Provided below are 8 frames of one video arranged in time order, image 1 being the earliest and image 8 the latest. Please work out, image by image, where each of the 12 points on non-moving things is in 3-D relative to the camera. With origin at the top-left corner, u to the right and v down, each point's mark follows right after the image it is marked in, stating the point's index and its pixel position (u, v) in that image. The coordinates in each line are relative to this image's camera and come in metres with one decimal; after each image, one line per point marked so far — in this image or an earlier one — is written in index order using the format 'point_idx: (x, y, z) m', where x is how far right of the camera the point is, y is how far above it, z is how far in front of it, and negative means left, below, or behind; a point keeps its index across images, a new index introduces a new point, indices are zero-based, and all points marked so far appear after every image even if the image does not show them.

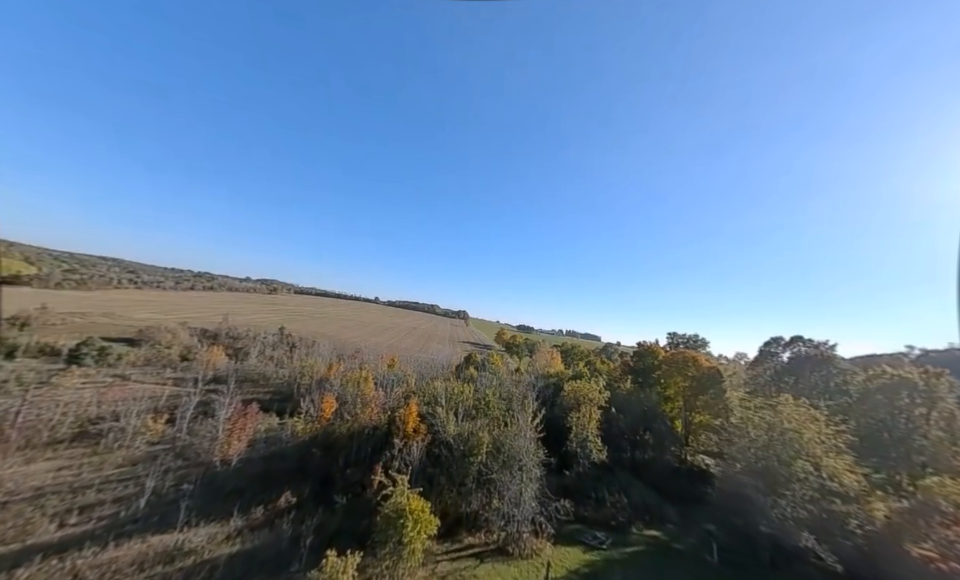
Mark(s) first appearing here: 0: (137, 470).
0: (-17.0, -8.9, +15.4) m
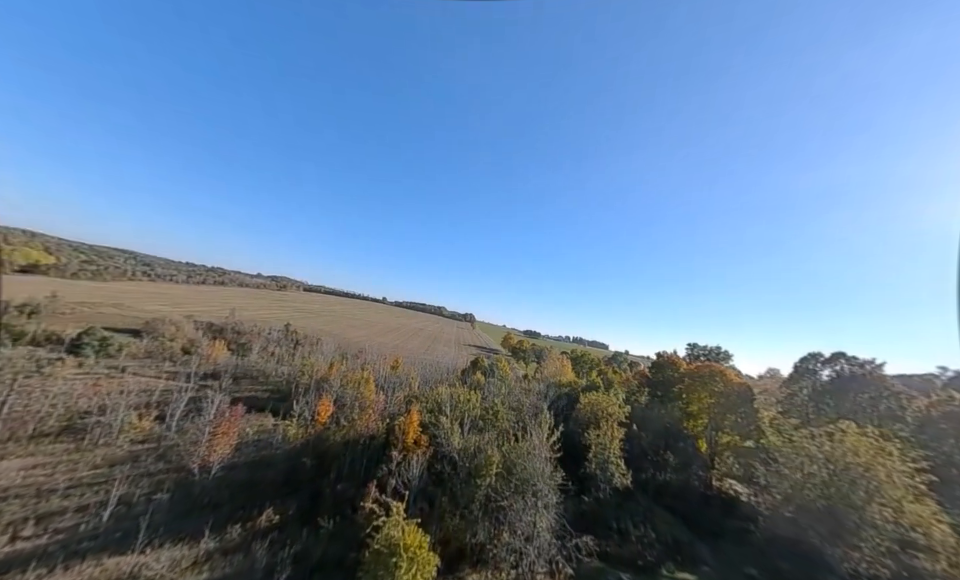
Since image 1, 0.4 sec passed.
0: (-16.7, -8.3, +14.2) m
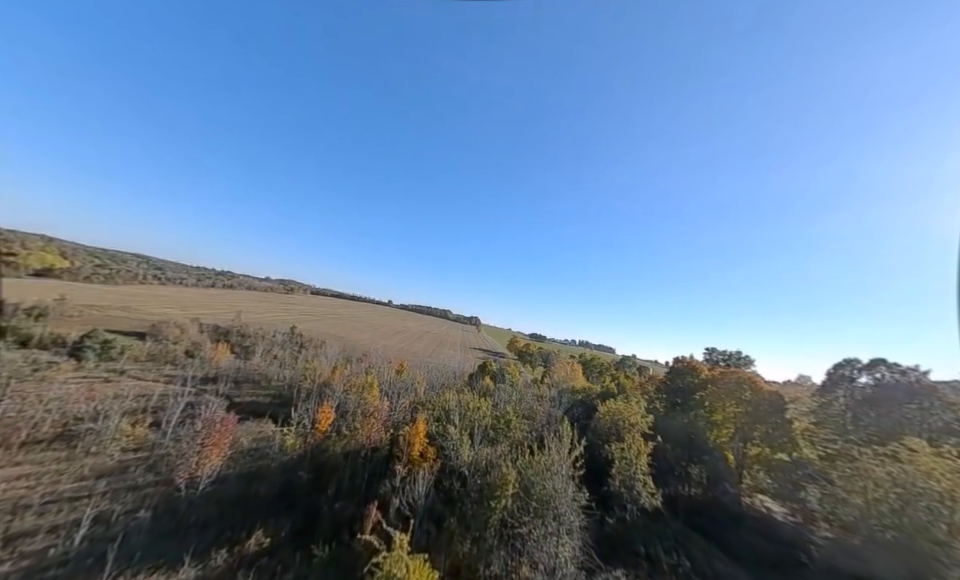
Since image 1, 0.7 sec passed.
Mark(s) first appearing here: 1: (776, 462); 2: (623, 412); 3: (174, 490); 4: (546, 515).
0: (-16.2, -8.3, +13.2) m
1: (+17.8, -10.4, +18.8) m
2: (+7.3, -6.3, +16.0) m
3: (-12.1, -7.9, +12.4) m
4: (+2.1, -7.0, +9.7) m
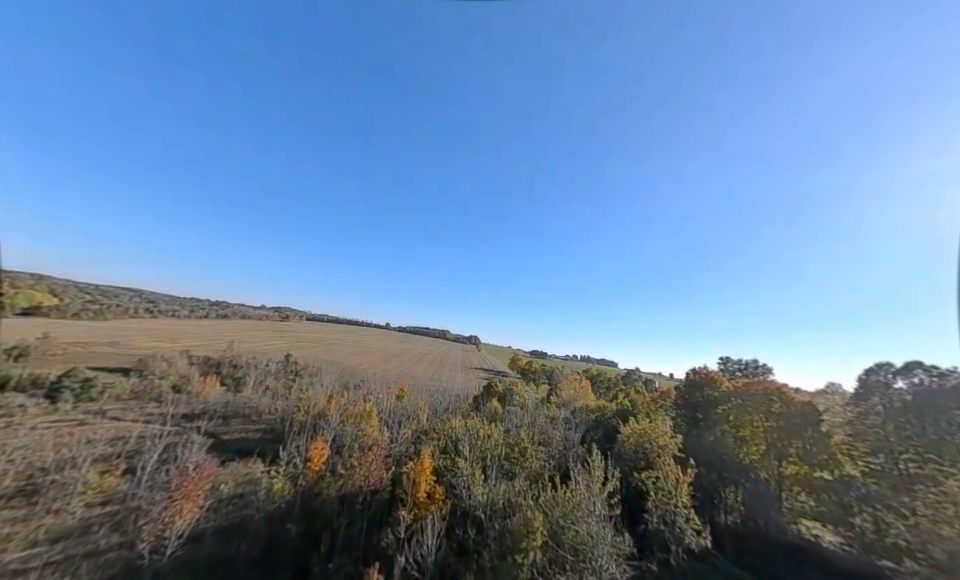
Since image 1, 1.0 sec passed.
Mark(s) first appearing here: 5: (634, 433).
0: (-15.5, -9.5, +11.2) m
1: (+18.4, -10.4, +17.1) m
2: (+7.8, -6.7, +14.4) m
3: (-11.5, -8.9, +10.5) m
4: (+2.7, -7.2, +8.1) m
5: (+7.4, -7.0, +15.1) m
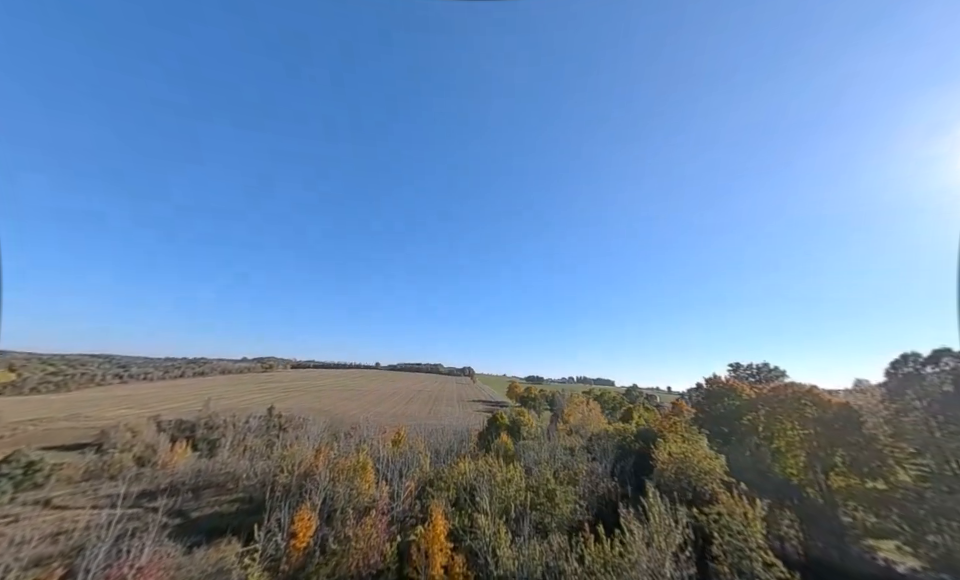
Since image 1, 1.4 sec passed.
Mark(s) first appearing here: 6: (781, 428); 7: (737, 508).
0: (-14.4, -11.3, +8.0) m
1: (+19.3, -9.6, +15.3) m
2: (+8.5, -6.7, +12.5) m
3: (-10.3, -10.2, +7.6) m
4: (+3.6, -7.0, +5.9) m
5: (+8.1, -7.0, +13.2) m
6: (+17.9, -7.9, +18.5) m
7: (+8.0, -6.7, +10.0) m
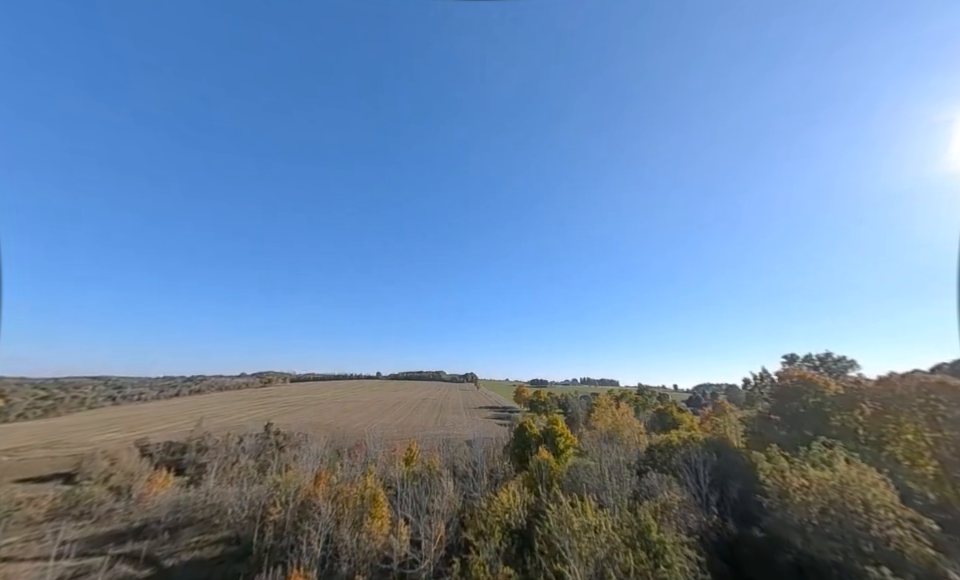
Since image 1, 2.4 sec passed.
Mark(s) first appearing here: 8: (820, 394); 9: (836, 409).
0: (-12.3, -10.8, +4.0) m
1: (+21.2, -7.8, +11.6) m
2: (+10.3, -5.3, +8.8) m
3: (-8.4, -9.5, +3.6) m
4: (+5.5, -5.7, +2.1) m
5: (+9.9, -5.7, +9.4) m
6: (+19.7, -6.3, +14.8) m
7: (+9.8, -5.3, +6.2) m
8: (+20.2, -5.8, +18.8) m
9: (+19.7, -6.3, +17.5) m
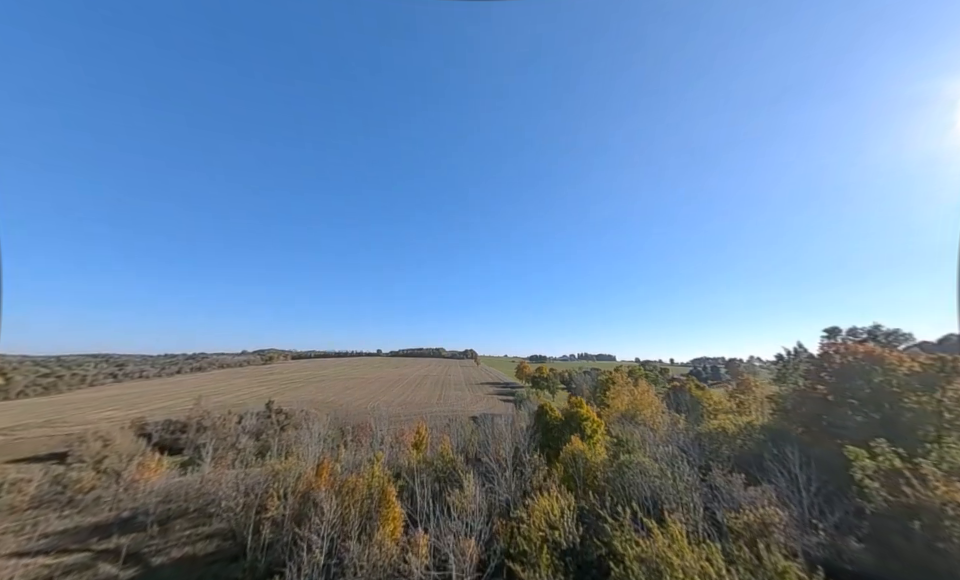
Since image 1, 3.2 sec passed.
0: (-11.1, -10.1, +1.9) m
1: (+22.3, -6.5, +9.4) m
2: (+11.4, -4.2, +6.3) m
3: (-7.1, -8.9, +1.4) m
4: (+6.7, -5.2, -0.3) m
5: (+11.1, -4.6, +7.0) m
6: (+20.8, -4.8, +12.4) m
7: (+11.0, -4.5, +3.8) m
8: (+21.3, -4.0, +16.4) m
9: (+20.9, -4.6, +15.1) m
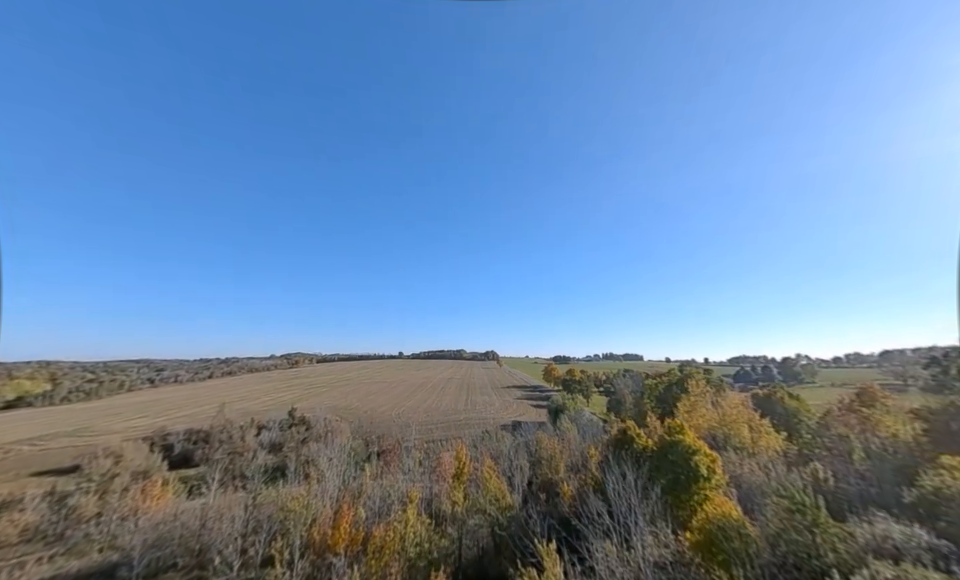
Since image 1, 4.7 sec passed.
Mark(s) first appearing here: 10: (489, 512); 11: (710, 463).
0: (-9.0, -9.7, -2.6) m
1: (+24.8, -5.3, +2.9) m
2: (+13.7, -3.3, +0.5) m
3: (-5.1, -8.4, -3.3) m
4: (+8.5, -4.3, -5.8) m
5: (+13.3, -3.6, +1.2) m
6: (+23.4, -3.6, +6.0) m
7: (+13.0, -3.5, -2.0) m
8: (+24.1, -2.8, +10.0) m
9: (+23.6, -3.5, +8.7) m
10: (+0.2, -10.2, +15.1) m
11: (+9.9, -7.4, +13.8) m
